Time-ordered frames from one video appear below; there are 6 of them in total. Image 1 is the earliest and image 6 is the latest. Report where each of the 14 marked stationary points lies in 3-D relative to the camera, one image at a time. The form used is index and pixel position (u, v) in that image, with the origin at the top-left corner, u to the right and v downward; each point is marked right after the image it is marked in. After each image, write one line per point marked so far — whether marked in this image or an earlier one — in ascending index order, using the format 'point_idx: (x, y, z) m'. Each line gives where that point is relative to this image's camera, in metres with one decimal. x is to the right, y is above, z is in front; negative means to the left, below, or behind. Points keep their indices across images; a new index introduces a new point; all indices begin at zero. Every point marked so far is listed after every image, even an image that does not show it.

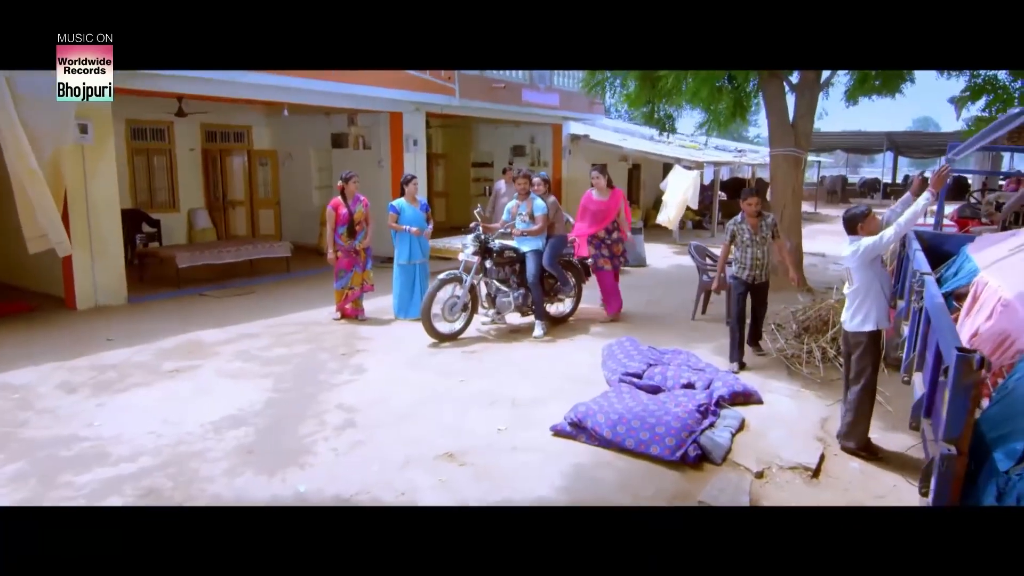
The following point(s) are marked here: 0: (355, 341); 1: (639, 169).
0: (-1.4, -0.5, +6.8) m
1: (+3.2, +2.9, +18.4) m
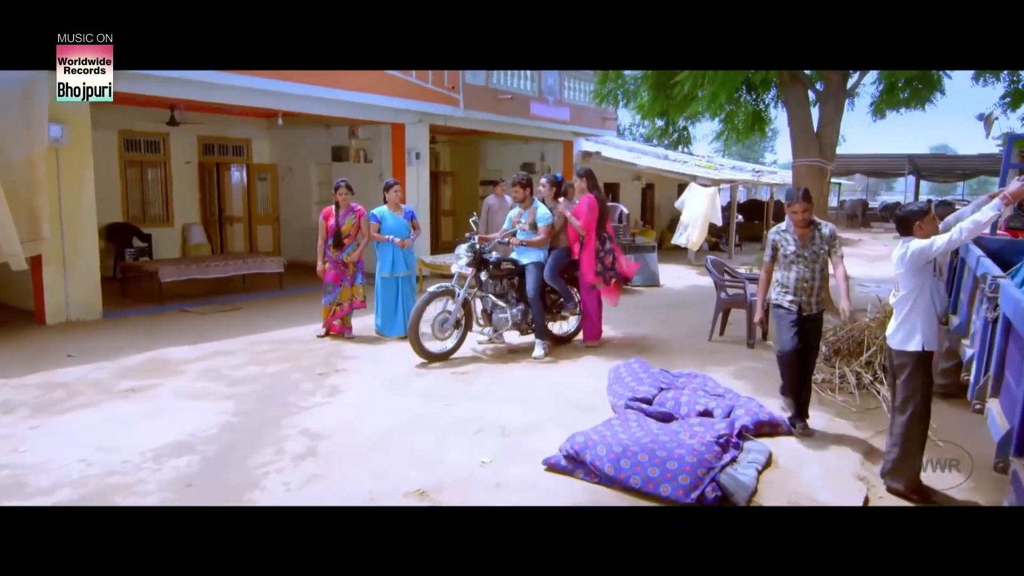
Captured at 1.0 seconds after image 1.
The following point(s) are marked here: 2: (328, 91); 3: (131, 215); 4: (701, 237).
0: (-1.5, -0.6, +6.2) m
1: (+3.4, +2.4, +17.8) m
2: (-2.4, +2.7, +9.8) m
3: (-6.1, +1.2, +11.8) m
4: (+3.3, +1.0, +13.1) m
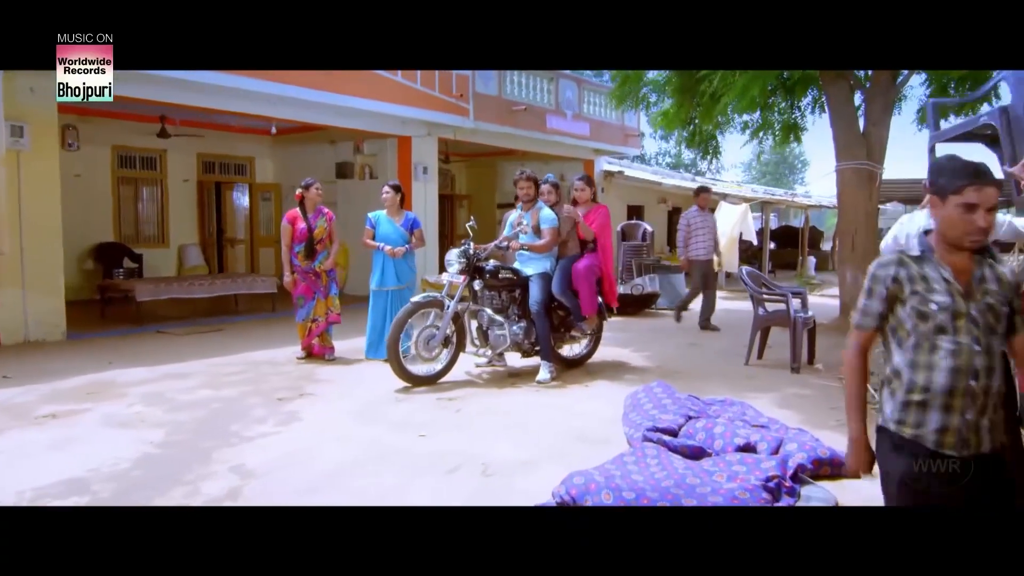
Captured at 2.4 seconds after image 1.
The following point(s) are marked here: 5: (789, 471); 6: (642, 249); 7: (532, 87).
0: (-1.5, -0.7, +5.3) m
1: (+3.8, +1.7, +16.9) m
2: (-2.3, +2.4, +9.1) m
3: (-5.9, +0.8, +11.2) m
4: (+3.5, +0.5, +12.1) m
5: (+1.3, -0.8, +3.3) m
6: (+1.8, +0.6, +10.5) m
7: (+0.3, +3.2, +11.8) m
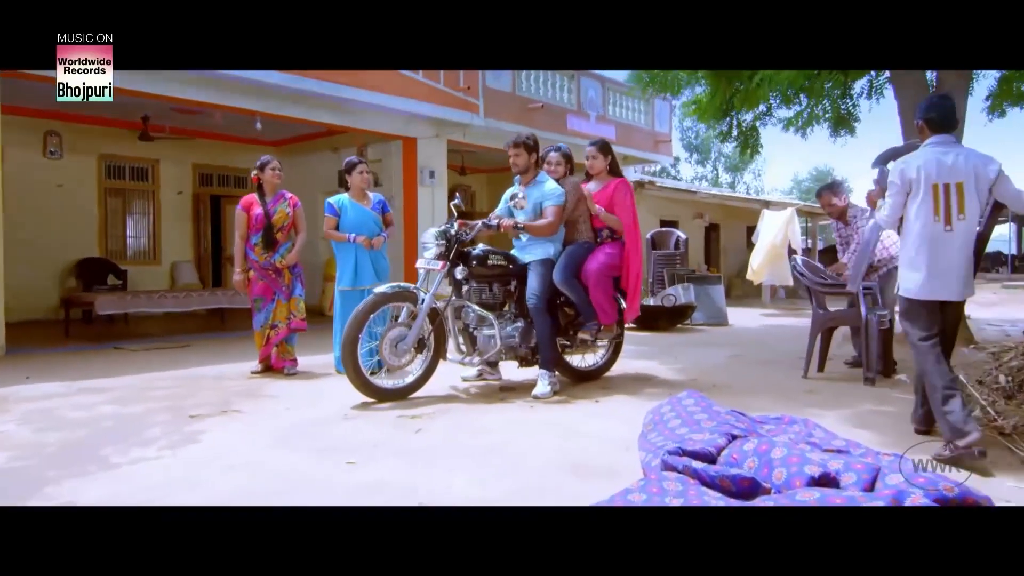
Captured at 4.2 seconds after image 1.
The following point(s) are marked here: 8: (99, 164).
0: (-1.5, -0.6, +4.2) m
1: (+4.3, +1.3, +15.6) m
2: (-2.2, +2.2, +8.2) m
3: (-5.6, +0.5, +10.4) m
4: (+3.8, +0.3, +10.8) m
5: (+1.1, -0.7, +2.1) m
6: (+2.0, +0.4, +9.3) m
7: (+0.6, +2.9, +10.8) m
8: (-5.7, +1.7, +10.1) m
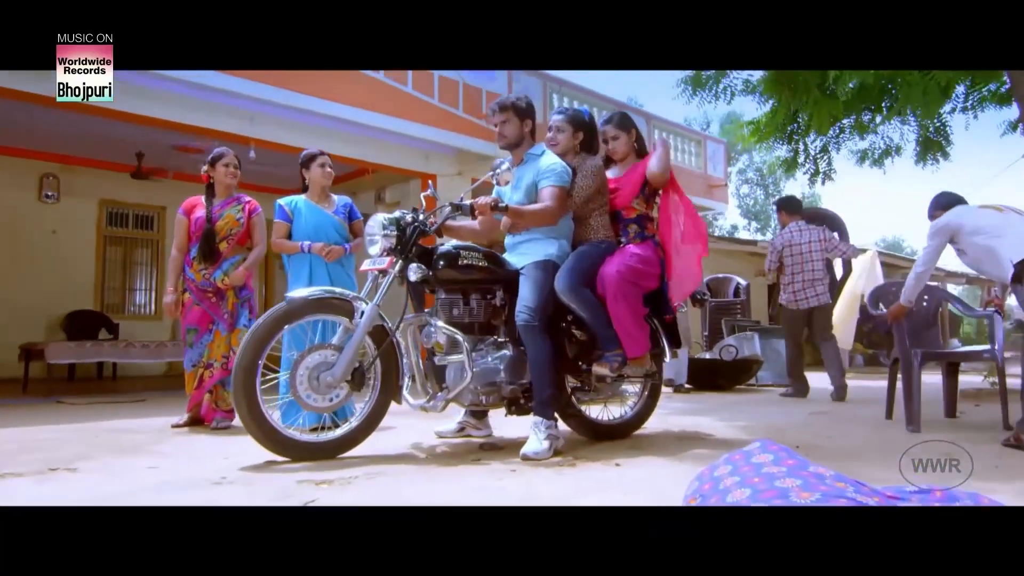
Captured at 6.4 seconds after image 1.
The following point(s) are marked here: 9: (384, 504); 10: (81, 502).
0: (-1.6, -0.7, +2.9) m
1: (+5.1, 0.0, +14.0) m
2: (-1.9, +1.8, +7.3) m
3: (-5.2, -0.2, +9.5) m
4: (+4.2, -0.4, +9.2) m
5: (+0.9, -0.5, +0.7) m
6: (+2.3, -0.2, +7.9) m
7: (+1.0, +2.2, +9.7) m
8: (-5.3, +1.0, +9.4) m
9: (-0.4, -0.6, +2.1) m
10: (-1.3, -0.6, +2.2) m
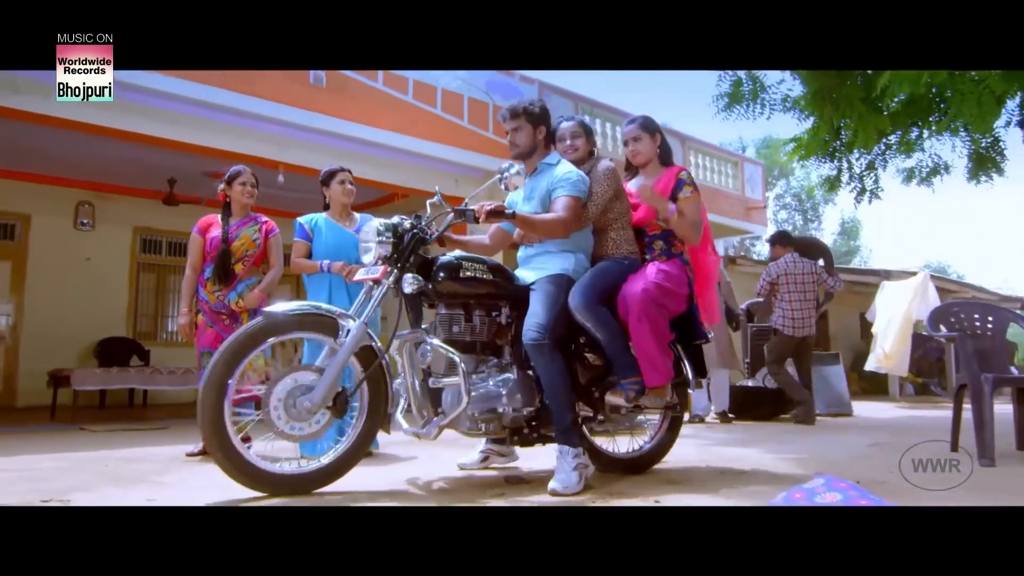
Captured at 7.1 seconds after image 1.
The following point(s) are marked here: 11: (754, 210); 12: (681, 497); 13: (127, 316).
0: (-1.5, -0.7, +2.8) m
1: (+5.7, -0.5, +13.5) m
2: (-1.6, +1.5, +7.2) m
3: (-4.8, -0.5, +9.5) m
4: (+4.6, -0.7, +8.8) m
5: (+0.9, -0.4, +0.4) m
6: (+2.7, -0.4, +7.5) m
7: (+1.4, +1.9, +9.5) m
8: (-4.9, +0.6, +9.5) m
9: (-0.3, -0.7, +1.9) m
10: (-1.3, -0.7, +2.0) m
11: (+3.7, +1.2, +11.3) m
12: (+0.6, -0.7, +2.6) m
13: (-4.9, -0.4, +9.4) m
